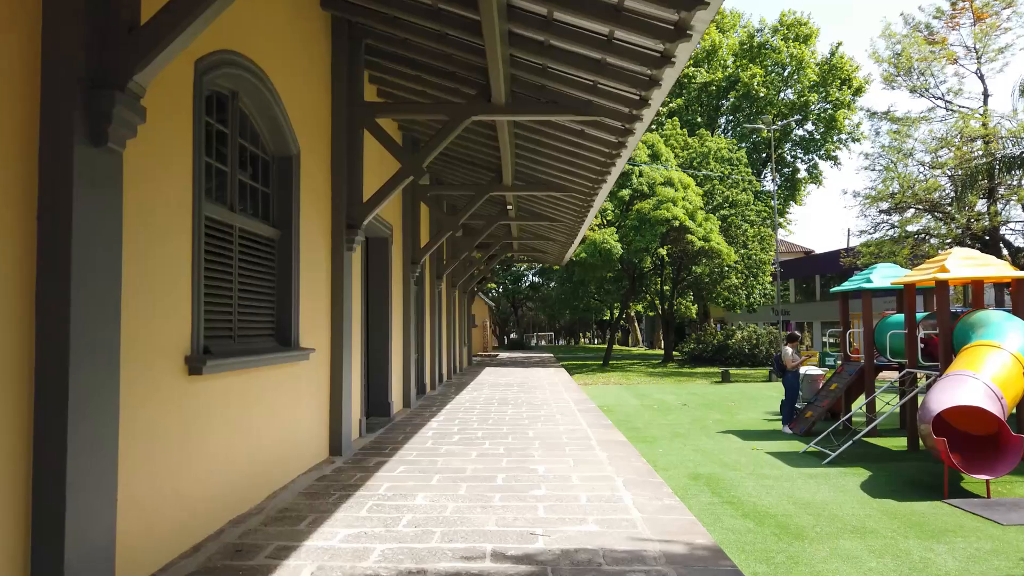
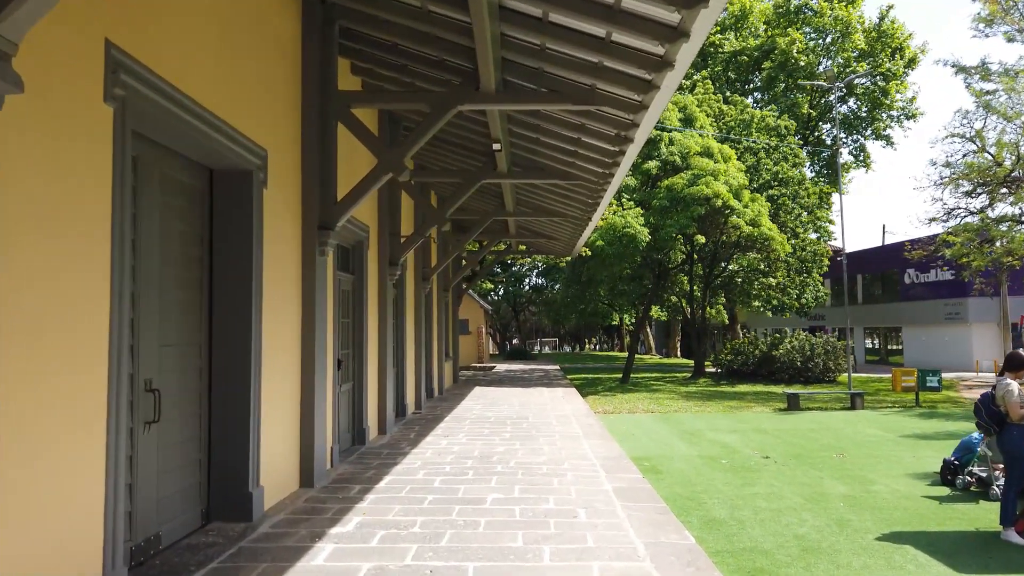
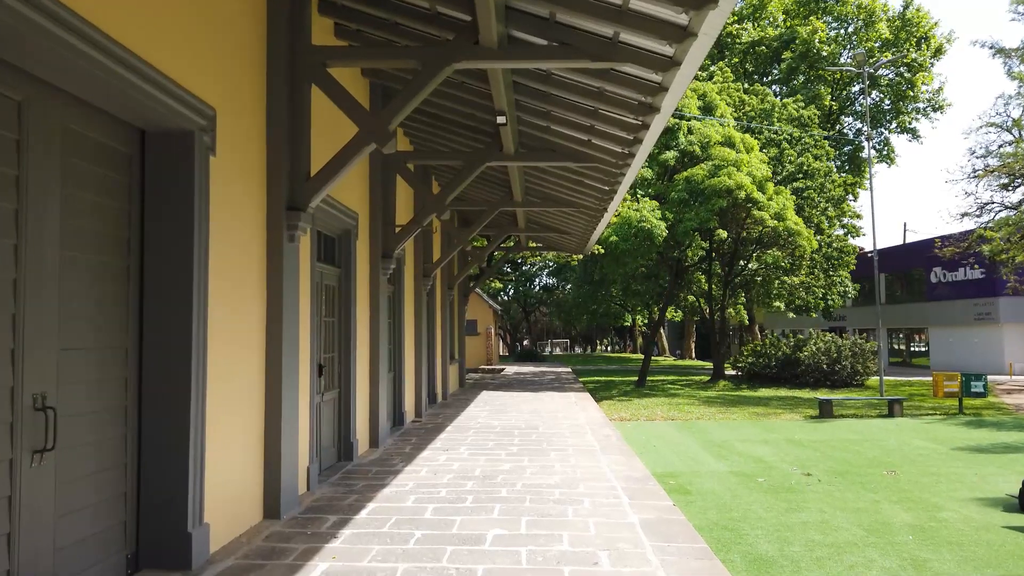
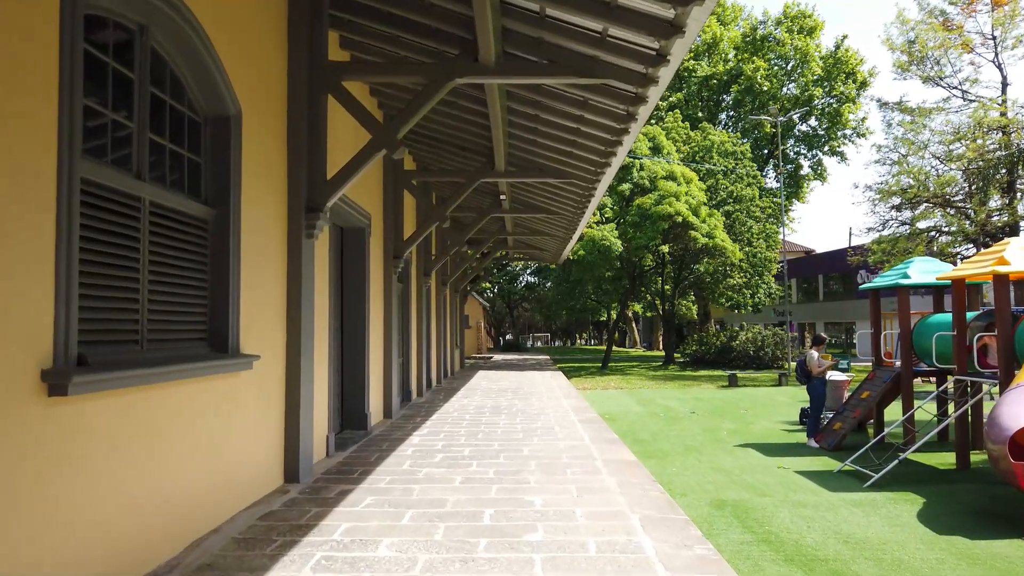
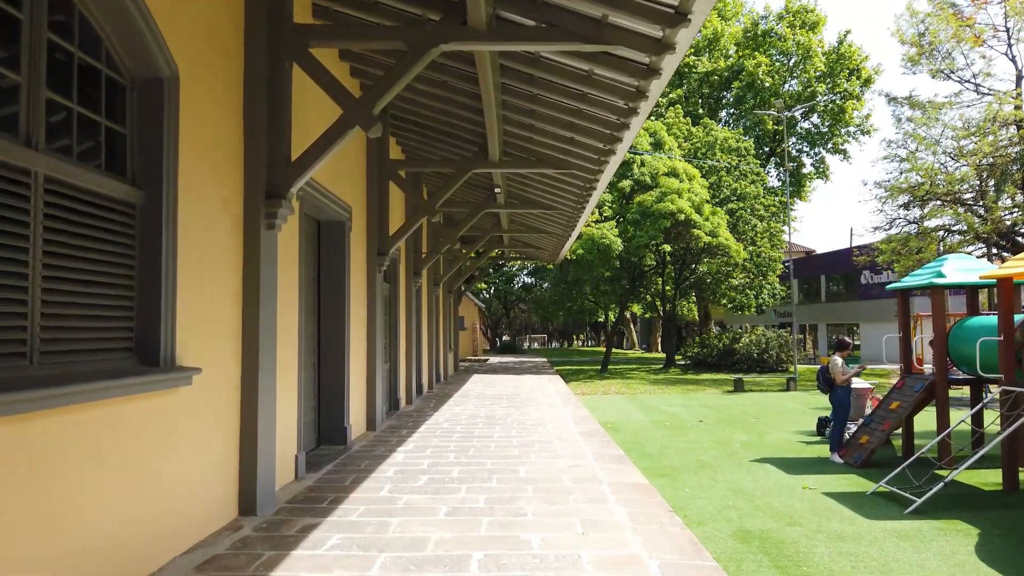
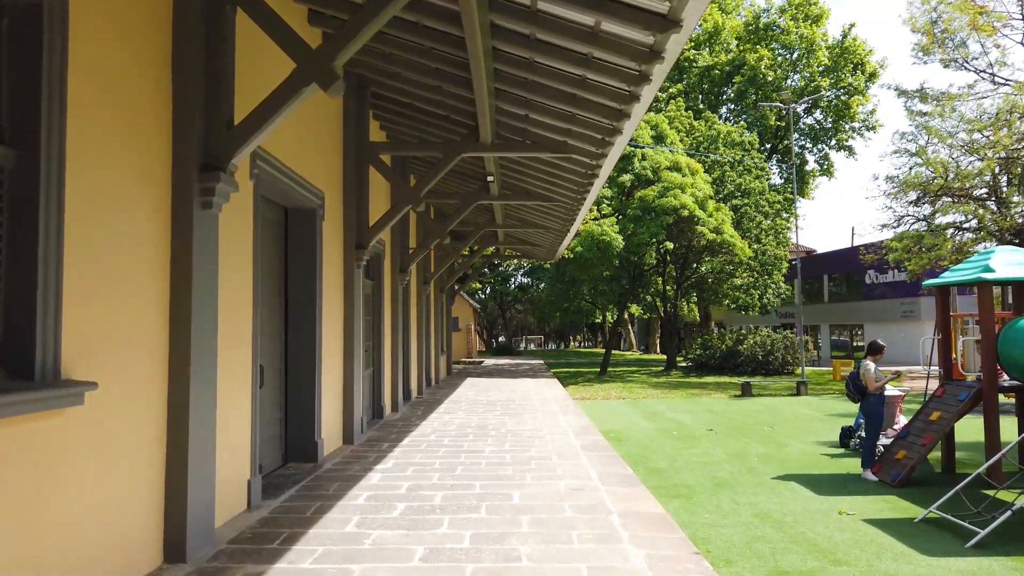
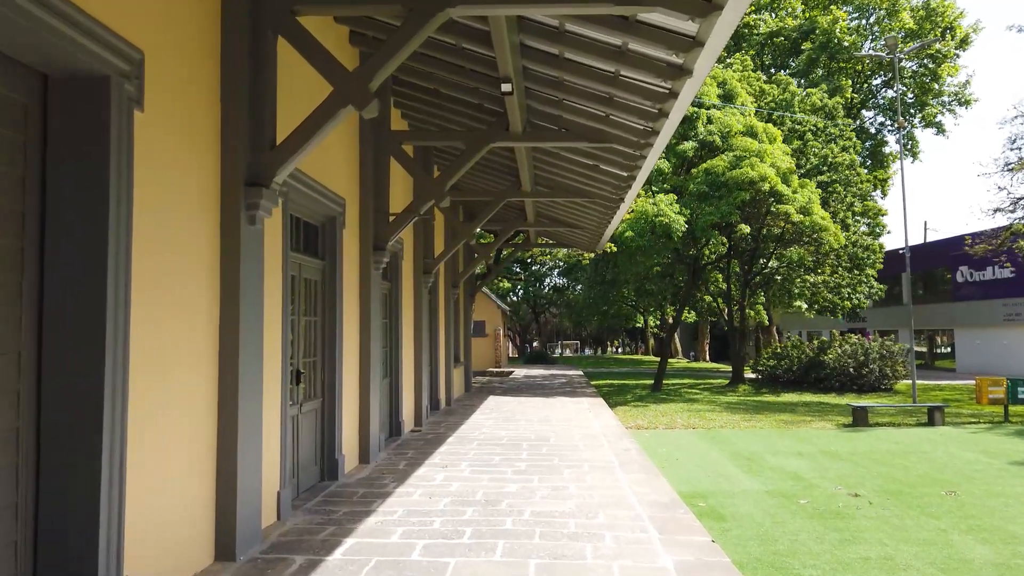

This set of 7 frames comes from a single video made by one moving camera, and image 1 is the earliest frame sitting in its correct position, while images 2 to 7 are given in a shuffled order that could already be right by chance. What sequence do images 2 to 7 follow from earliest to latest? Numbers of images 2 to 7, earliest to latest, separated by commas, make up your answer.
4, 5, 6, 2, 3, 7
